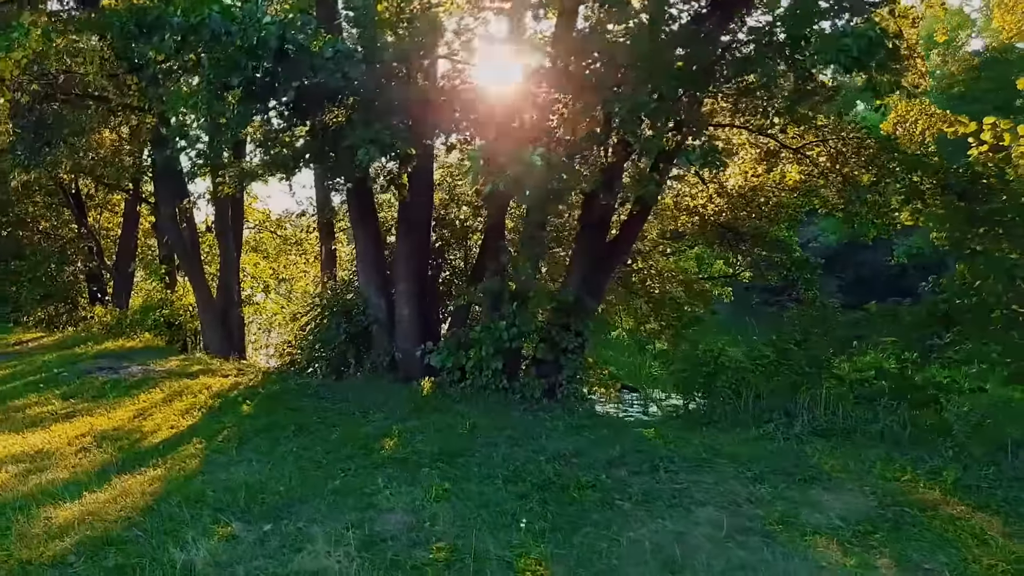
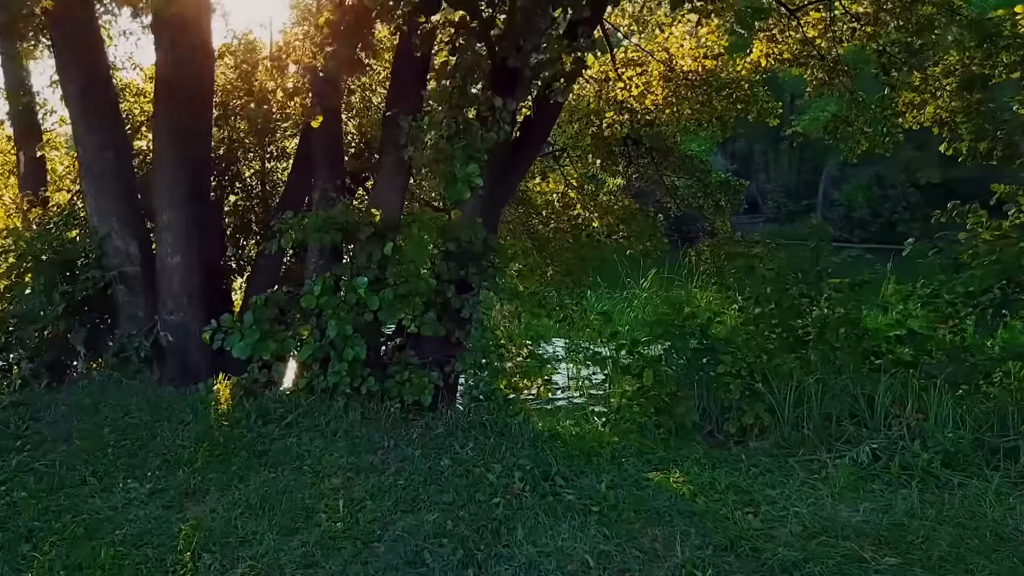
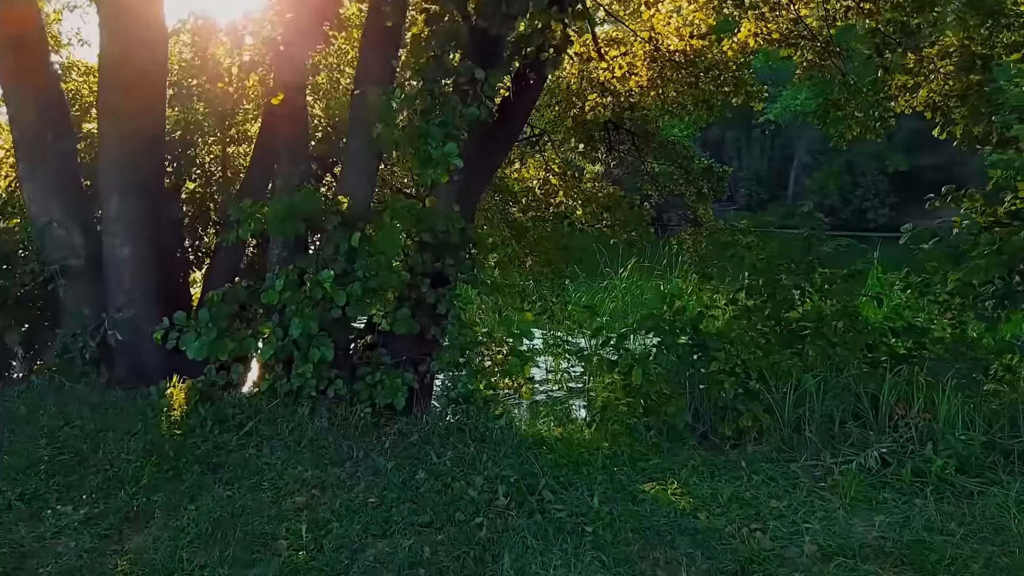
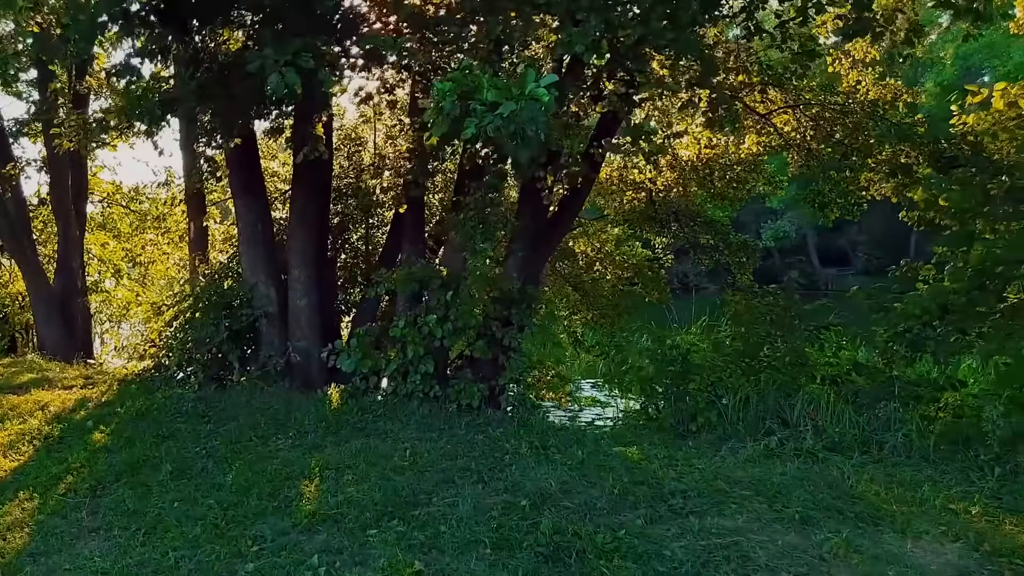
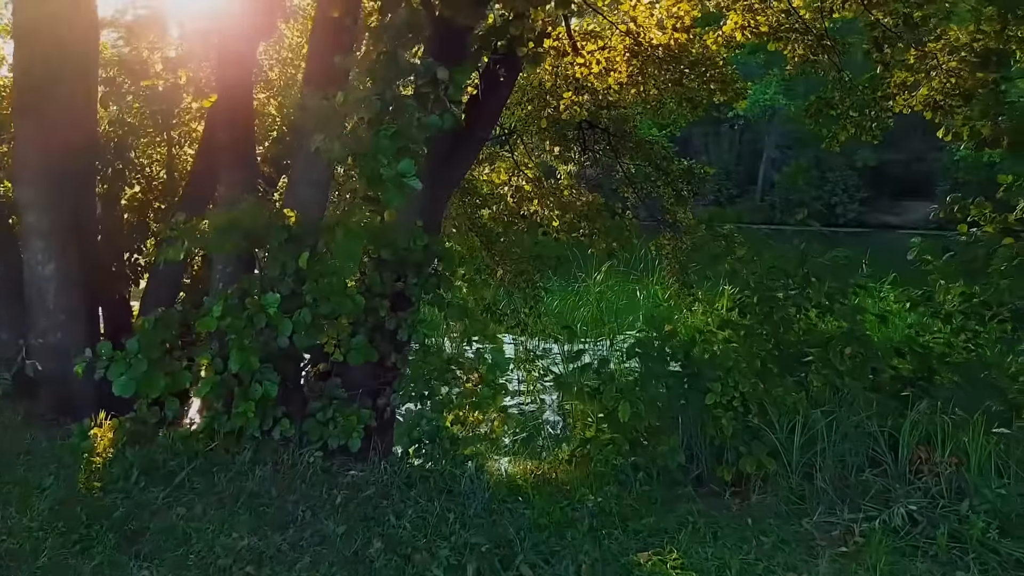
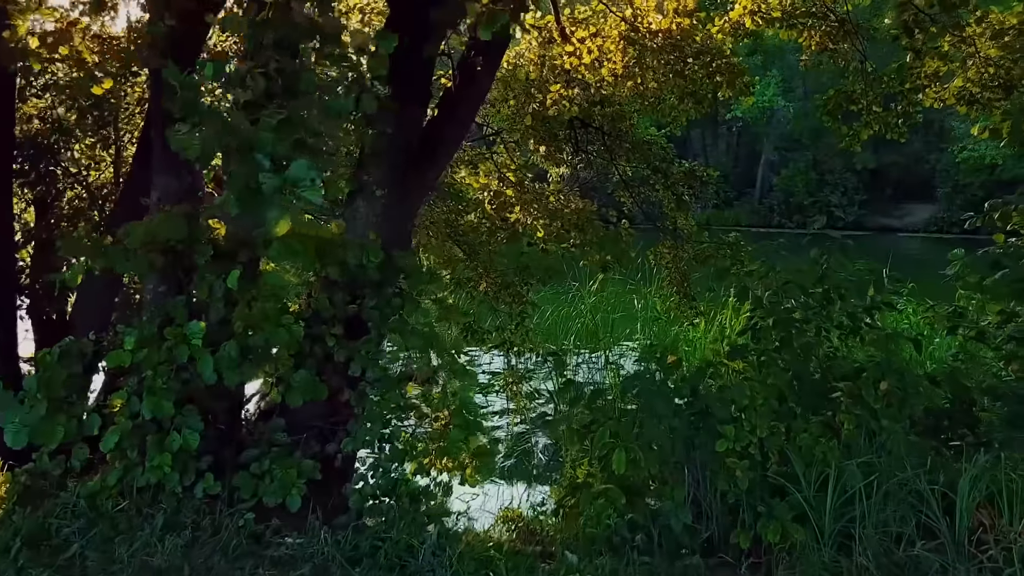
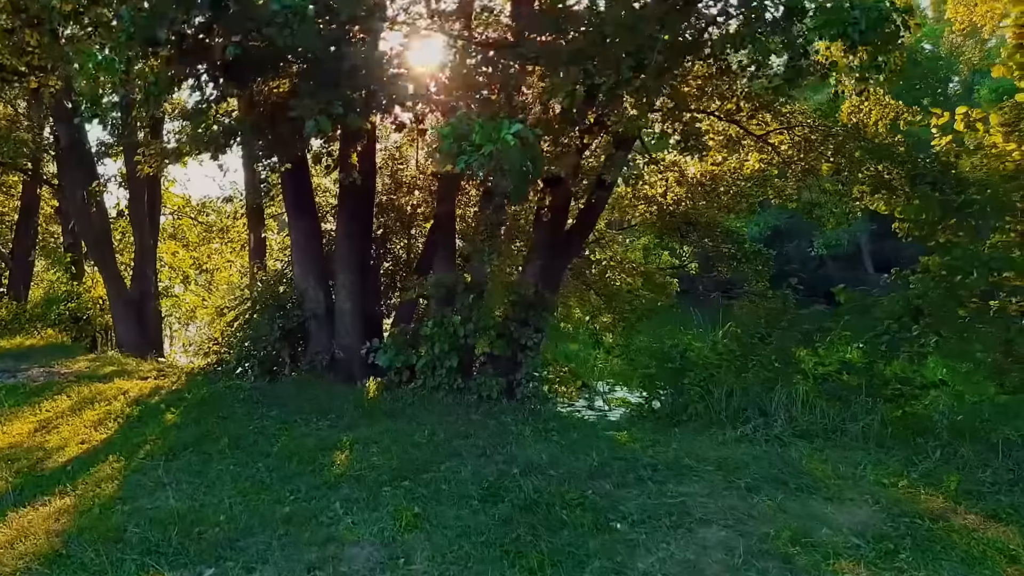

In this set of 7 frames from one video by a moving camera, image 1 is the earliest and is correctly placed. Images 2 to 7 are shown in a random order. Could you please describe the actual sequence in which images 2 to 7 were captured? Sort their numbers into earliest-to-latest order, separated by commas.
7, 4, 2, 3, 5, 6
